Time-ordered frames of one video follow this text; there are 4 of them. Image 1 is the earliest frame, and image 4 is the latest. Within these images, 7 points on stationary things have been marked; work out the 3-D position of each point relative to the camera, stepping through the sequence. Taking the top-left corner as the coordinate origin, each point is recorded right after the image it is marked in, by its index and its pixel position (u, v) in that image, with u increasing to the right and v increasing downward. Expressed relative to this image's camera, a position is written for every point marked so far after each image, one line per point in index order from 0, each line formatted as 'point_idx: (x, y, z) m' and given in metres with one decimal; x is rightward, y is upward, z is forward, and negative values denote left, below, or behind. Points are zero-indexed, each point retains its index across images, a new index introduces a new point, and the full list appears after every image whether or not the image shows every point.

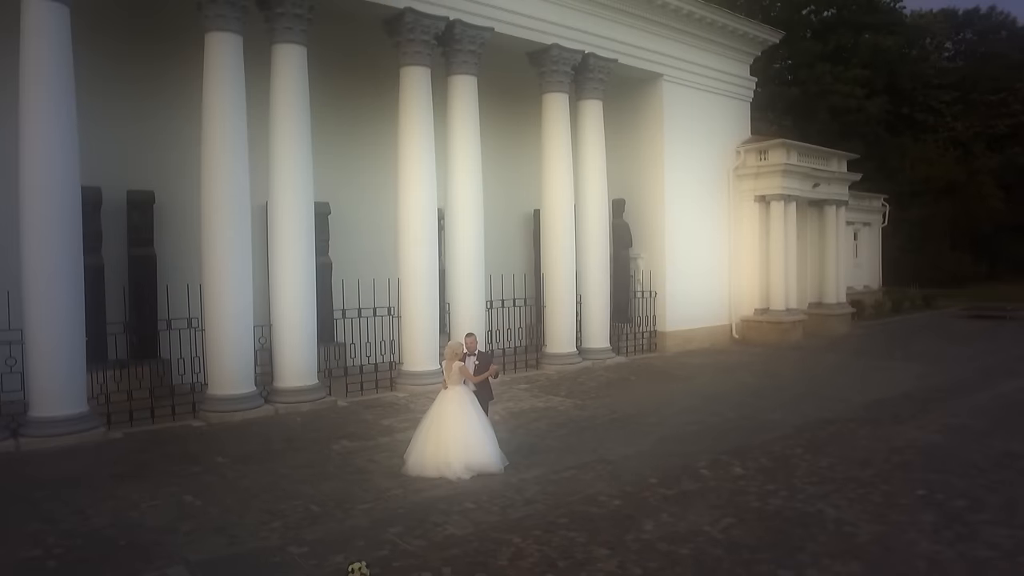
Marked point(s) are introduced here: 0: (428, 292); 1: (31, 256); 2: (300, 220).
0: (-1.3, -0.1, +11.2) m
1: (-5.4, +0.4, +8.0) m
2: (-3.0, +1.0, +9.8) m
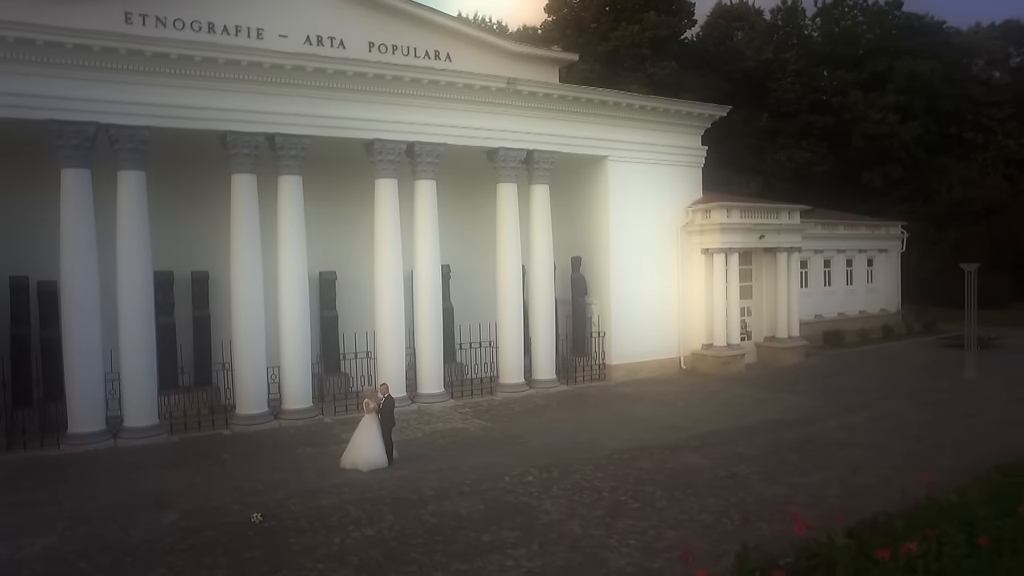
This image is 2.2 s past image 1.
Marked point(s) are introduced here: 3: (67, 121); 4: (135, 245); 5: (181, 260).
0: (-2.5, -1.1, +15.5) m
1: (-7.1, -0.7, +12.9) m
2: (-4.3, -0.1, +14.4) m
3: (-7.9, +2.9, +12.4) m
4: (-6.9, +0.8, +13.0) m
5: (-7.0, +0.6, +15.0) m
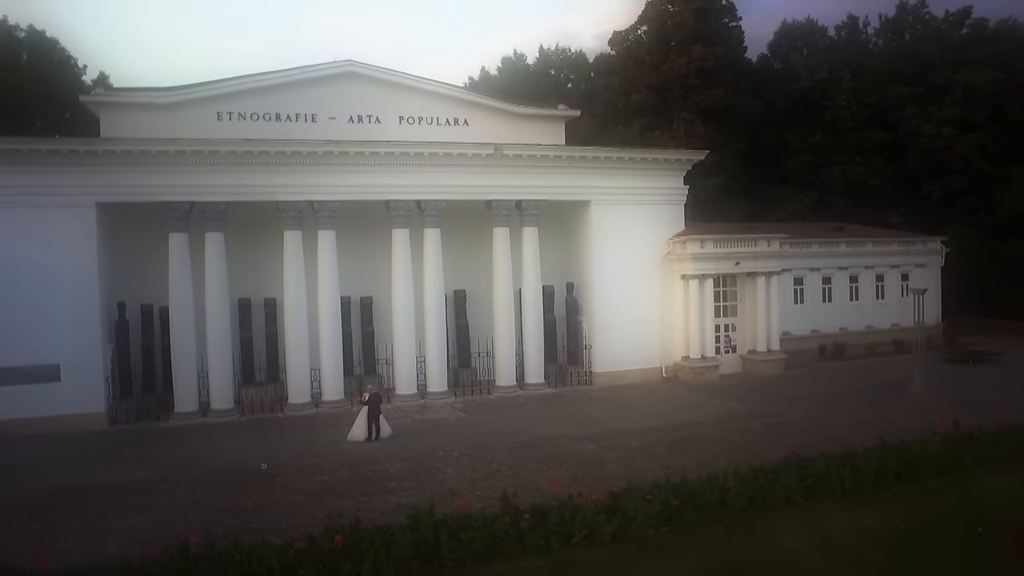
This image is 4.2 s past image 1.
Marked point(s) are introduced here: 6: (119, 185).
0: (-3.0, -1.8, +20.4) m
1: (-7.9, -1.3, +18.7) m
2: (-5.0, -0.8, +19.7) m
3: (-8.8, +2.2, +18.4) m
4: (-7.8, +0.1, +18.8) m
5: (-7.5, -0.1, +20.8) m
6: (-10.0, +2.6, +18.1) m
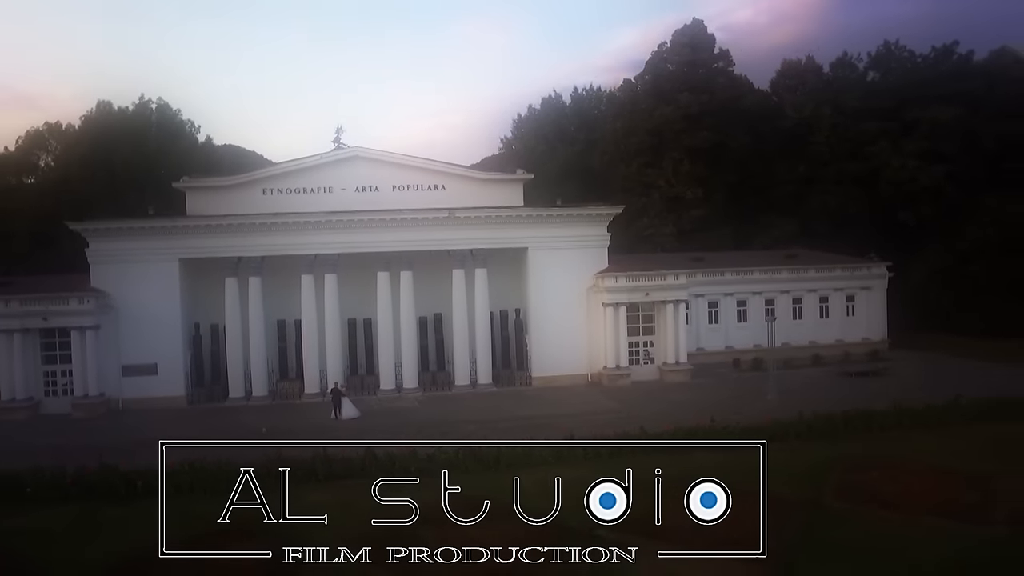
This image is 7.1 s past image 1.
0: (-5.1, -2.8, +28.7) m
1: (-10.2, -2.4, +27.8) m
2: (-7.1, -1.8, +28.3) m
3: (-11.1, +1.2, +27.6) m
4: (-10.0, -0.9, +27.8) m
5: (-9.4, -1.1, +29.8) m
6: (-12.4, +1.6, +27.5) m
